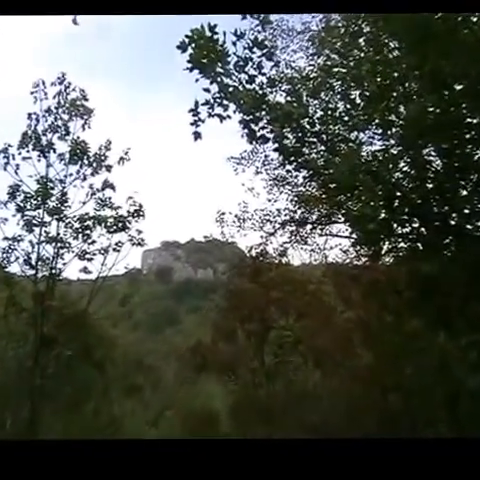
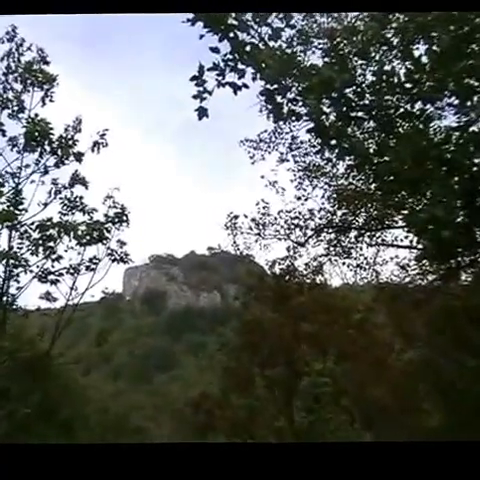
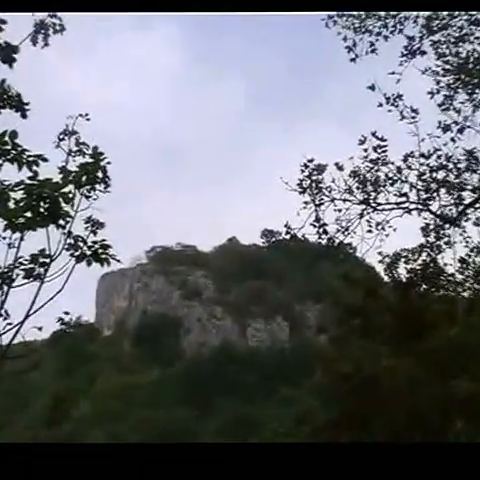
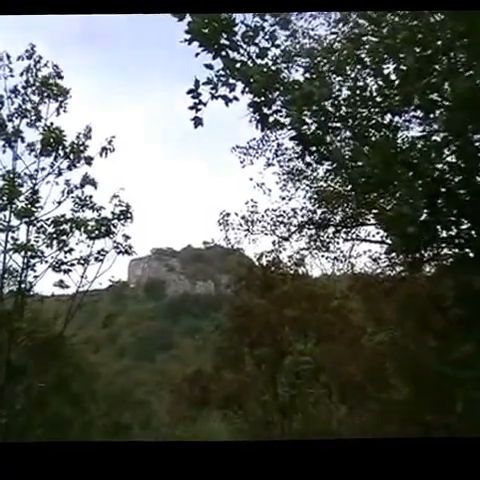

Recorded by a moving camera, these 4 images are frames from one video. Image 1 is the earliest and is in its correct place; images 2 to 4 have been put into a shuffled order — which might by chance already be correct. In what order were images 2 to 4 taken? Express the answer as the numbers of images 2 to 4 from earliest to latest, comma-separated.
4, 2, 3
